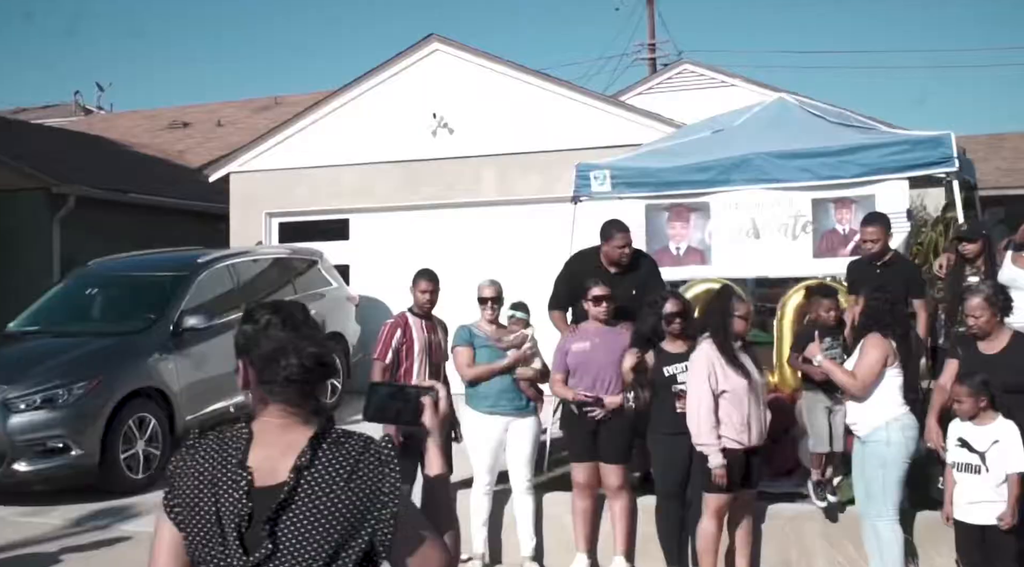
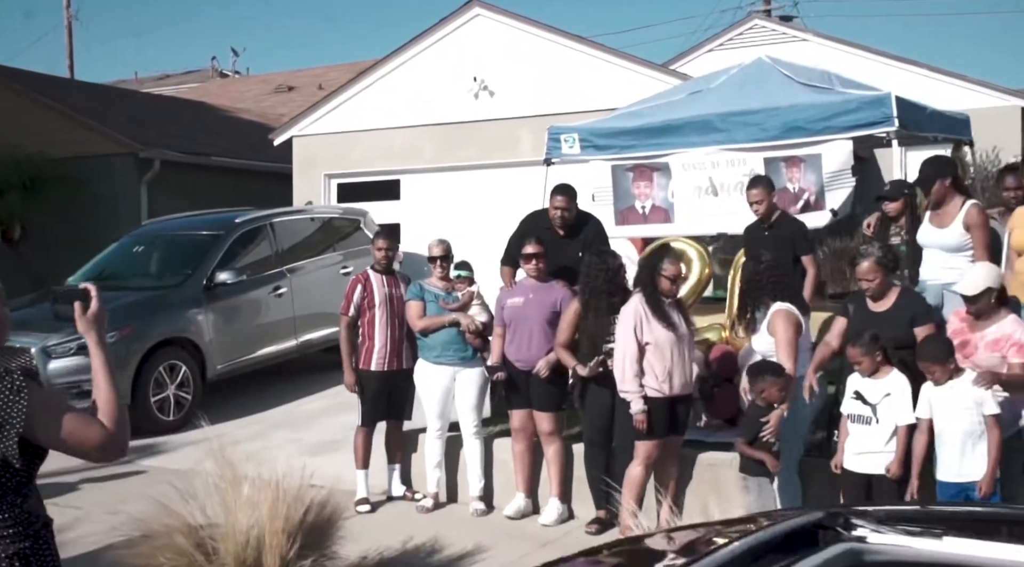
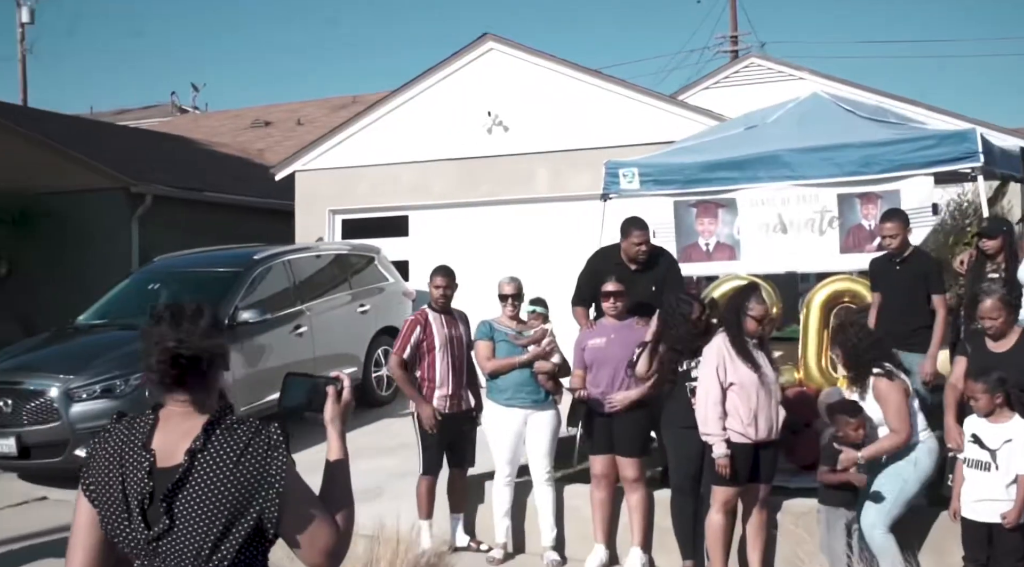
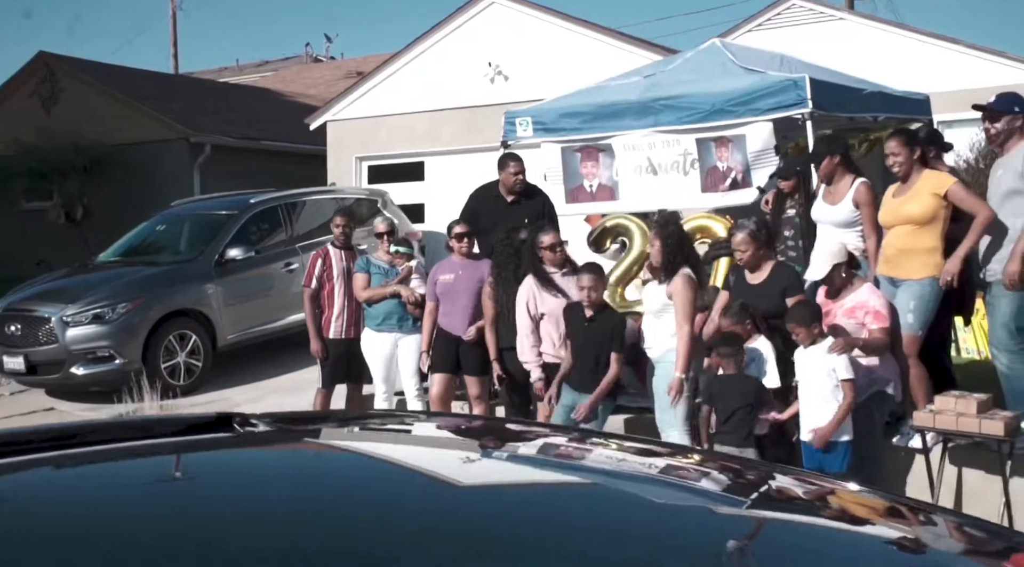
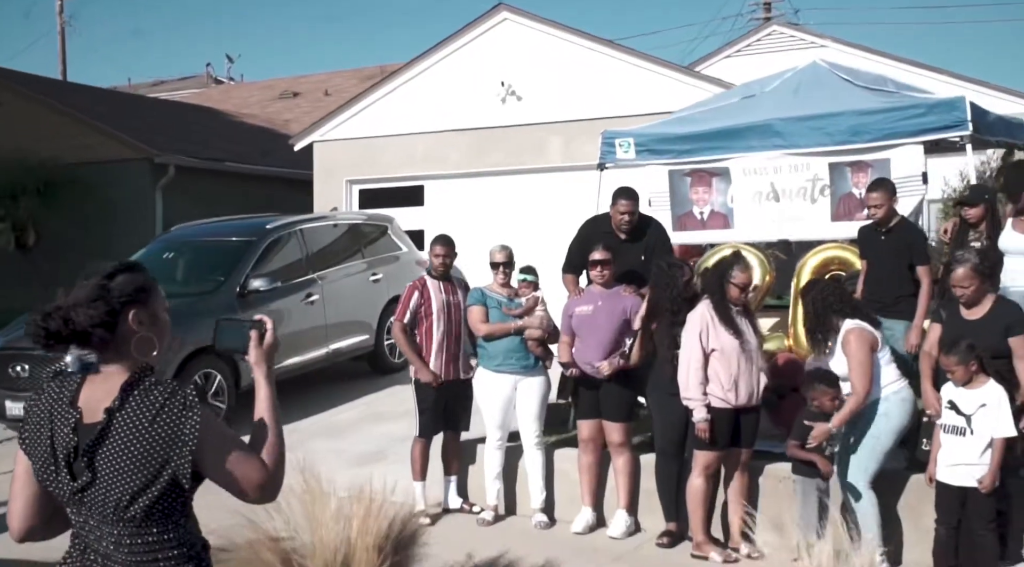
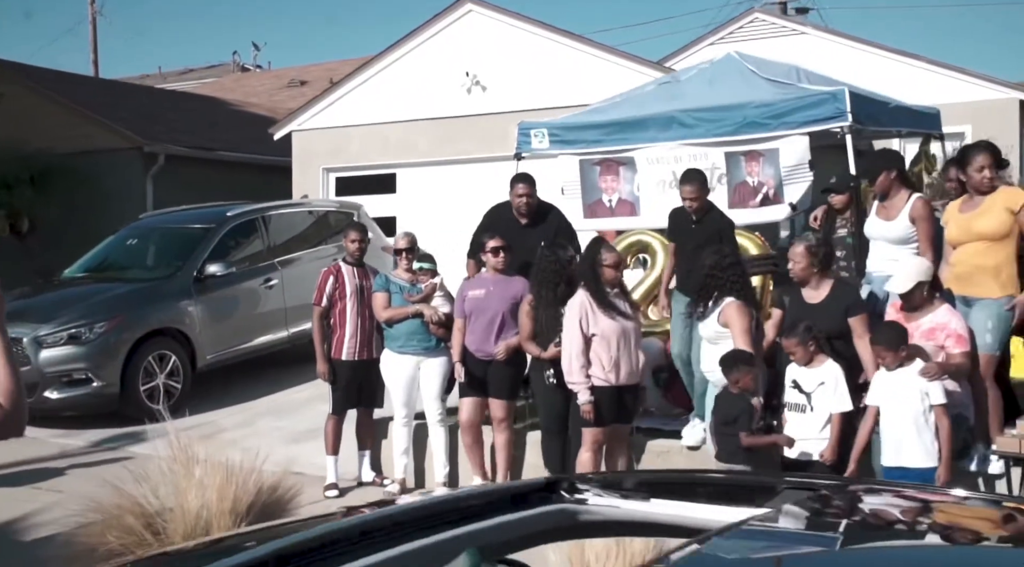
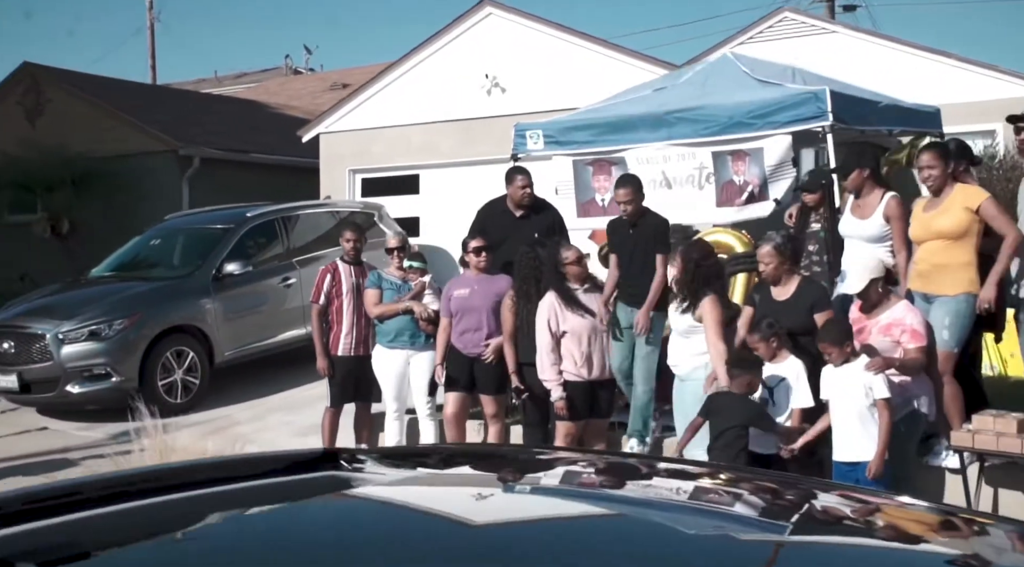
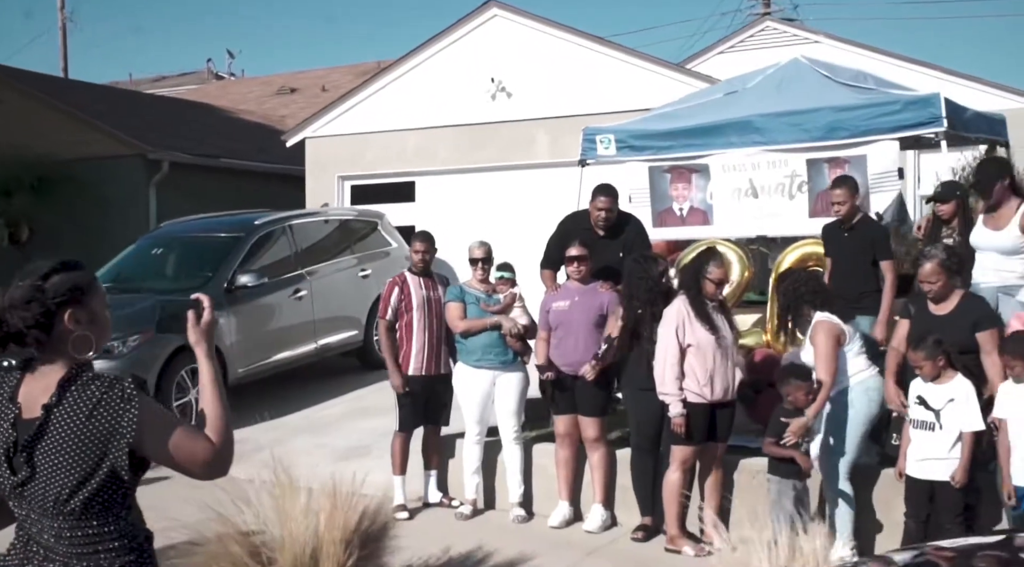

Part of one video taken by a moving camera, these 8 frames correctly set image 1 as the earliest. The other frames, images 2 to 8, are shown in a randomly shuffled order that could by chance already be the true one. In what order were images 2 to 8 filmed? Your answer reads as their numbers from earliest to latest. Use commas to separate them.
3, 5, 8, 2, 6, 7, 4
